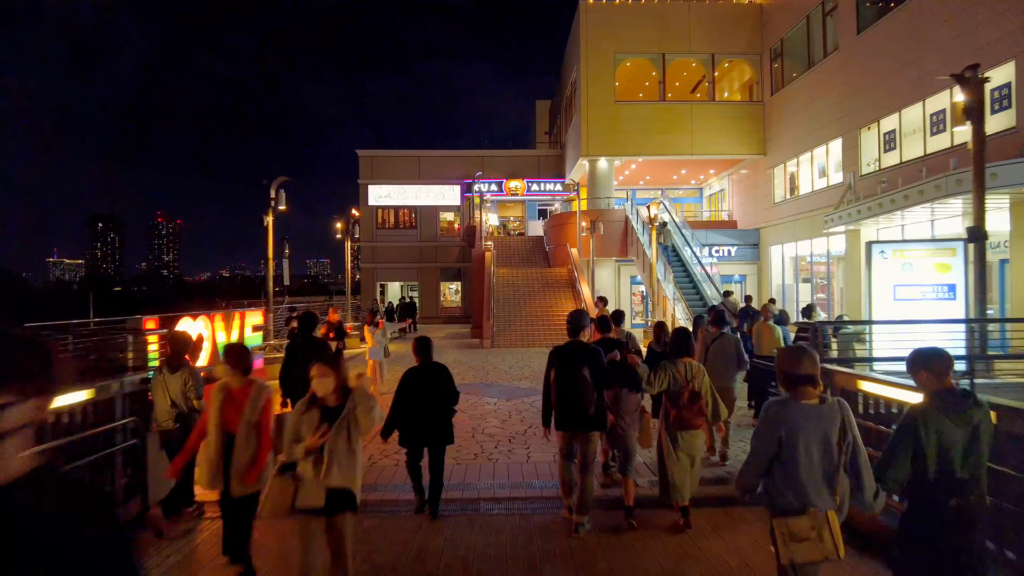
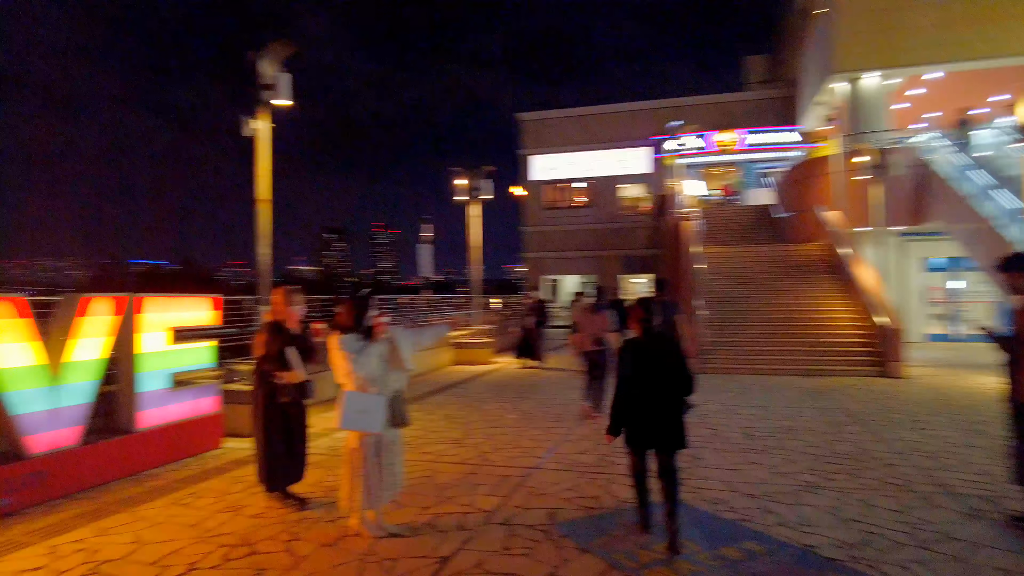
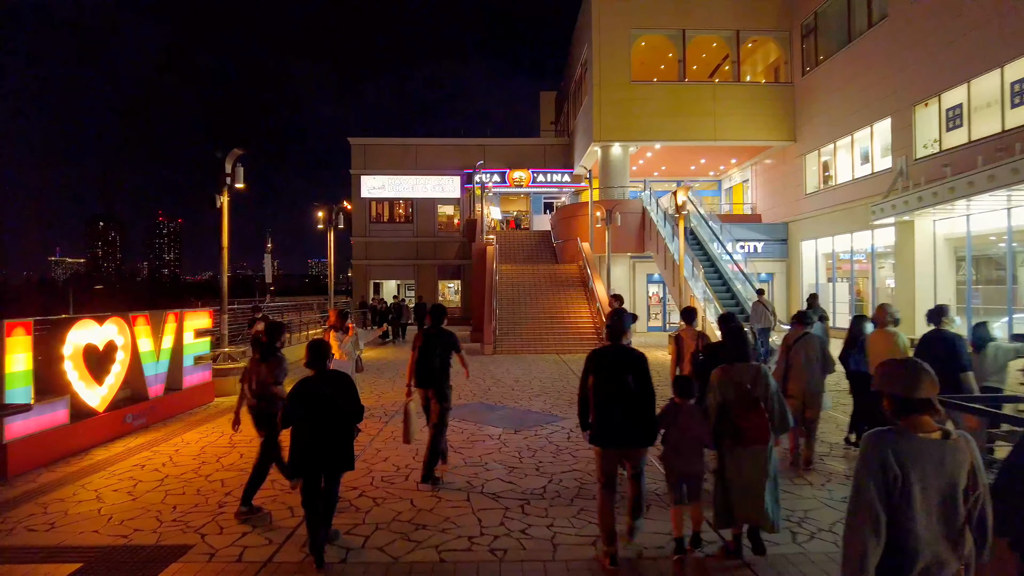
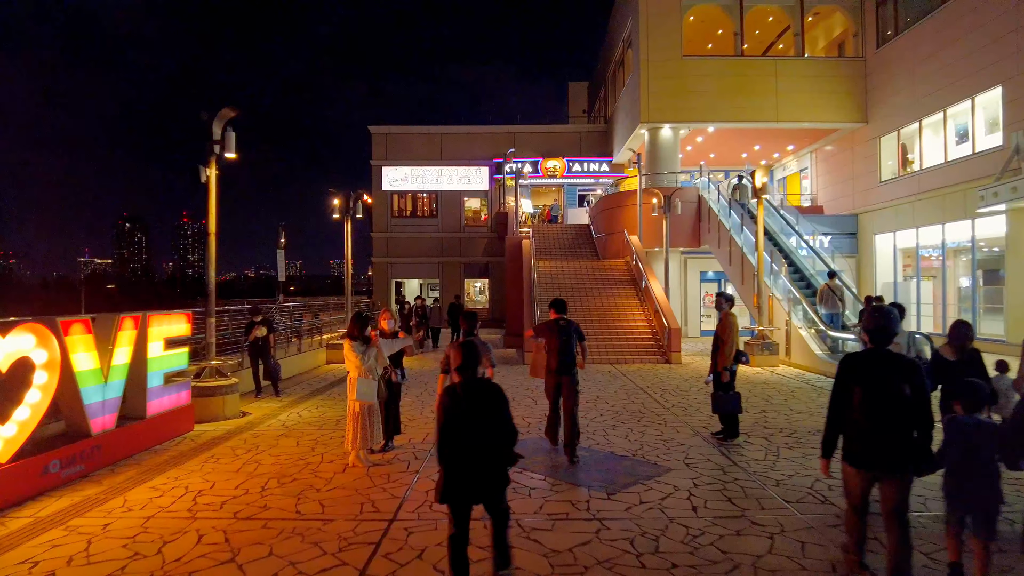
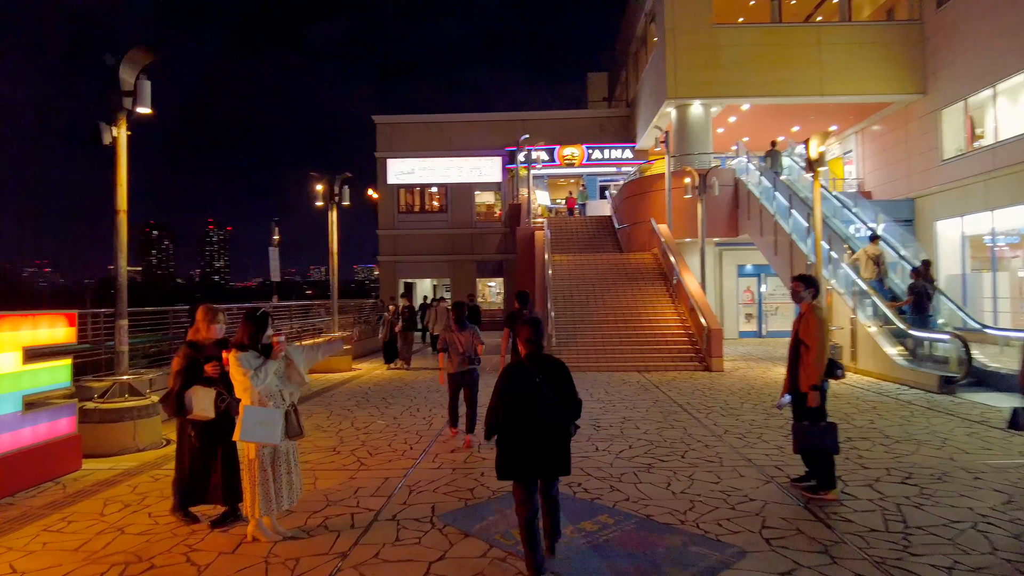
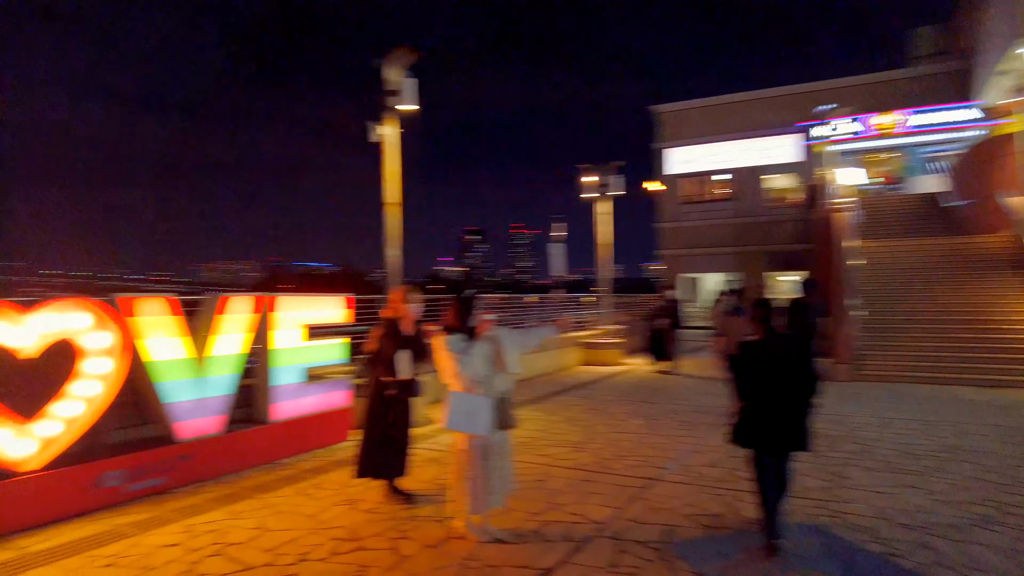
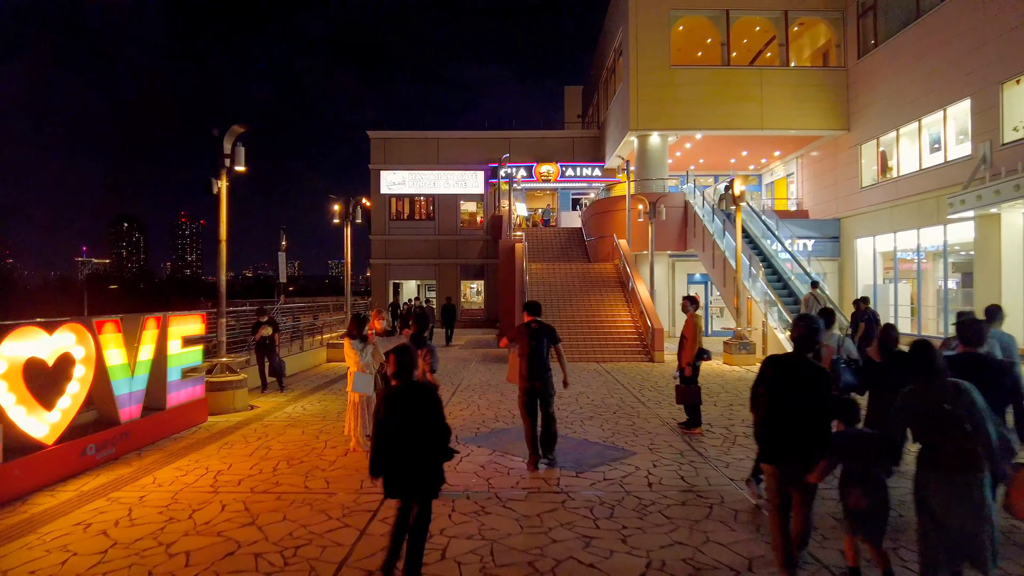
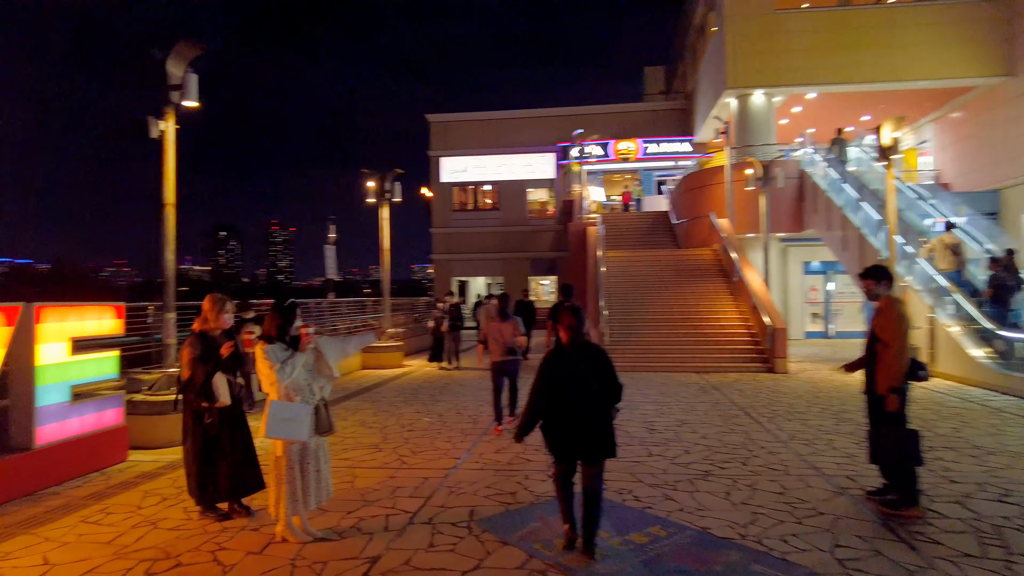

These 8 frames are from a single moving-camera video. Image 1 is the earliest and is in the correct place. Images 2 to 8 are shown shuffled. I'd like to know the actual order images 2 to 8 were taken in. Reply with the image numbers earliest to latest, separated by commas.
3, 7, 4, 5, 8, 2, 6
